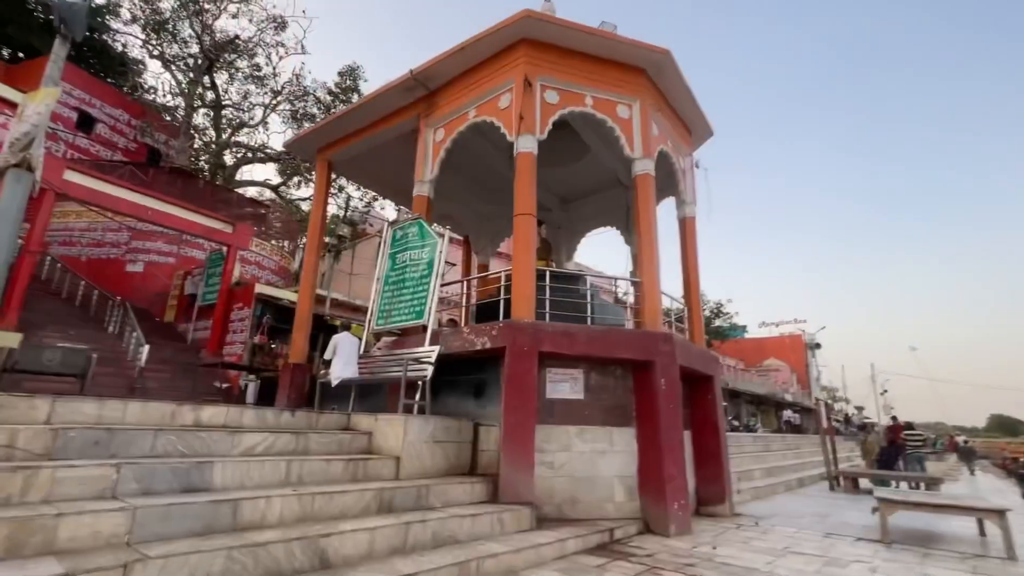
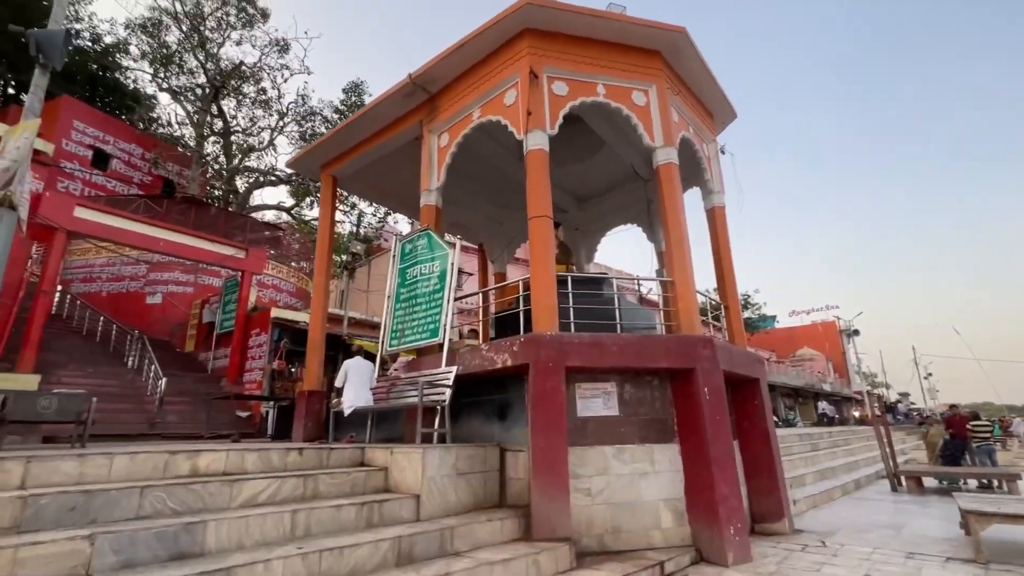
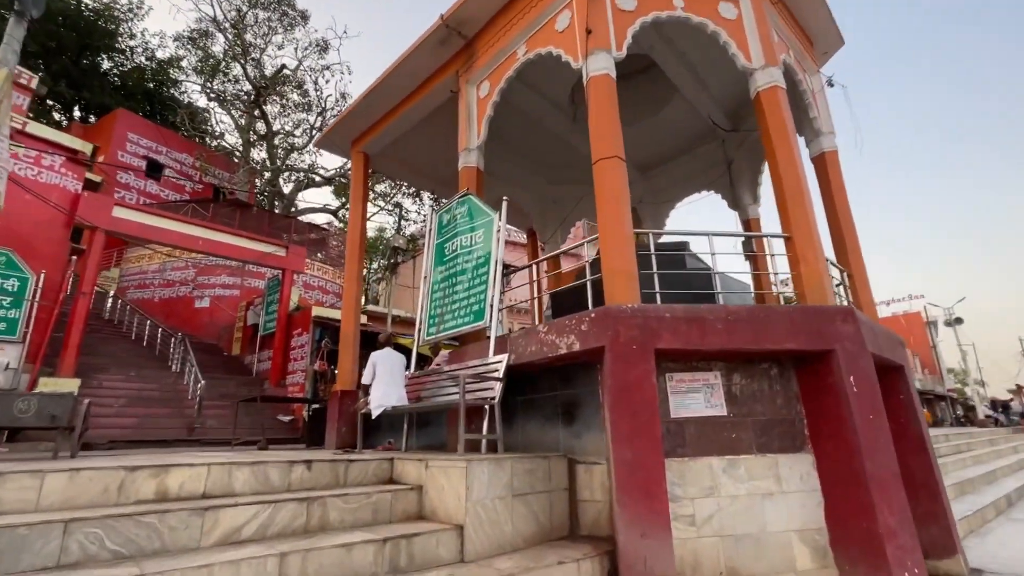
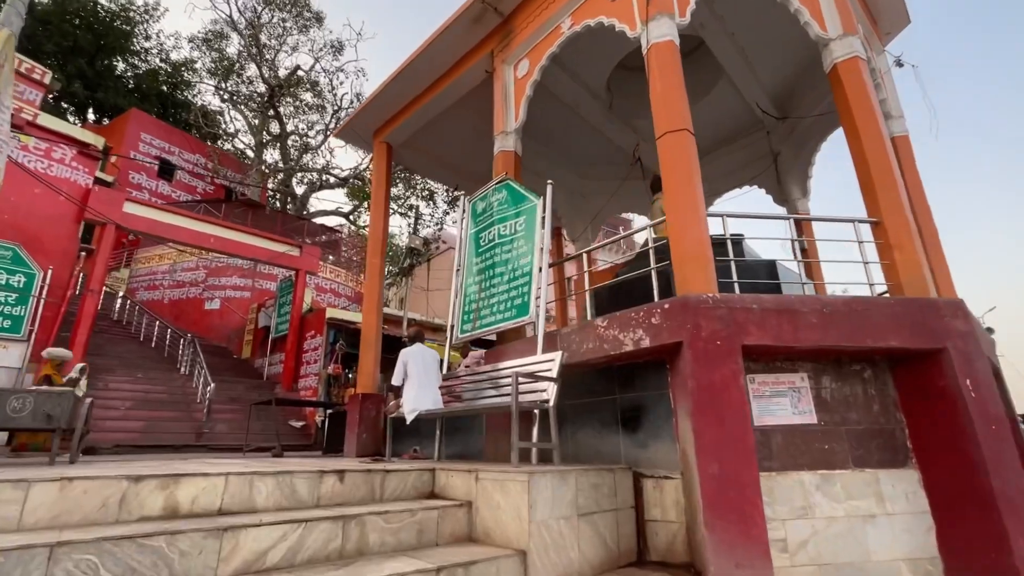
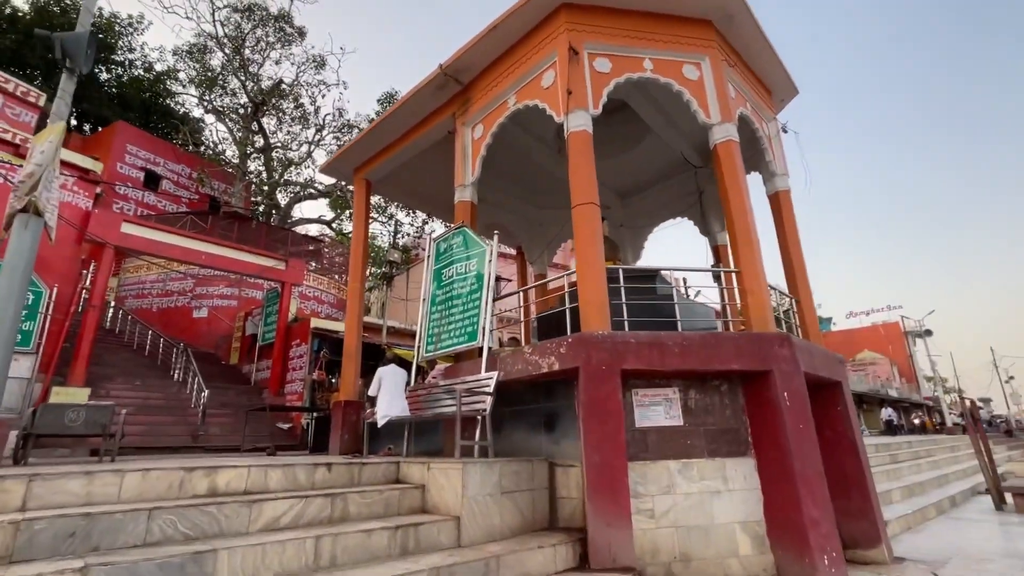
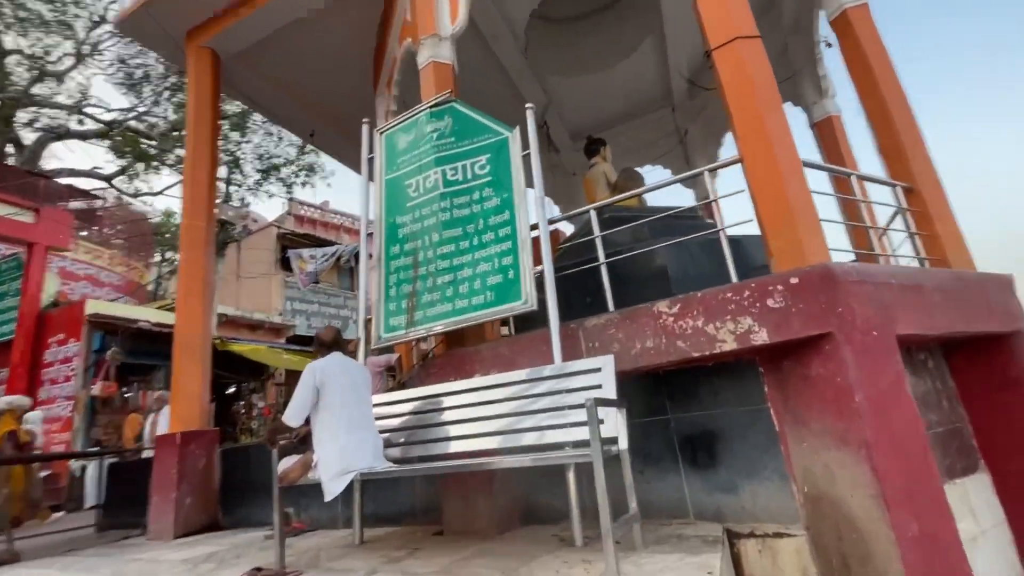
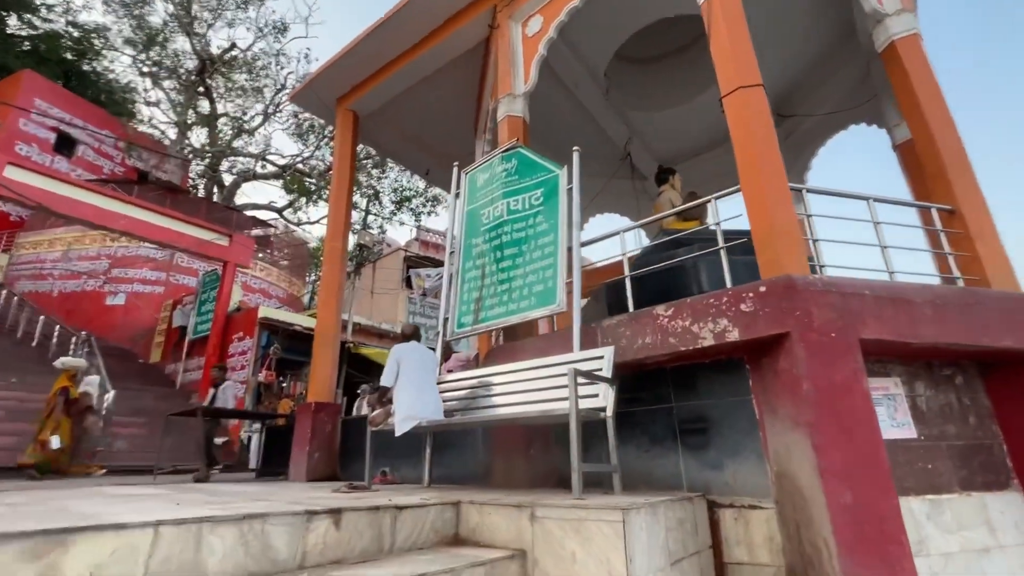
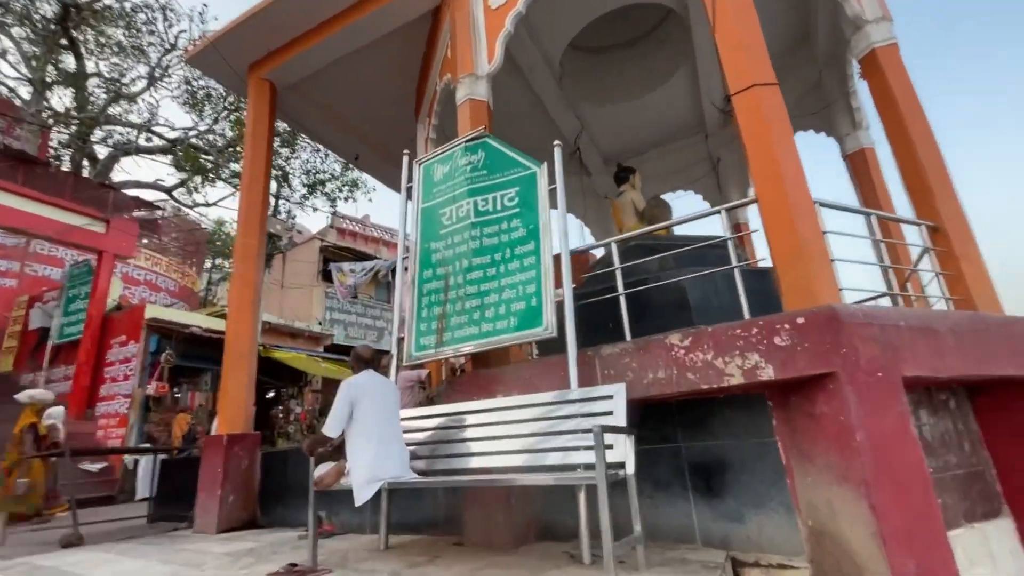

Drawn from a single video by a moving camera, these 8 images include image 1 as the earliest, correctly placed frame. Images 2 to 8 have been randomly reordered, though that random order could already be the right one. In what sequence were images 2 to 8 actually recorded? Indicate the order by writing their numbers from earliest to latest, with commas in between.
2, 5, 3, 4, 7, 8, 6
